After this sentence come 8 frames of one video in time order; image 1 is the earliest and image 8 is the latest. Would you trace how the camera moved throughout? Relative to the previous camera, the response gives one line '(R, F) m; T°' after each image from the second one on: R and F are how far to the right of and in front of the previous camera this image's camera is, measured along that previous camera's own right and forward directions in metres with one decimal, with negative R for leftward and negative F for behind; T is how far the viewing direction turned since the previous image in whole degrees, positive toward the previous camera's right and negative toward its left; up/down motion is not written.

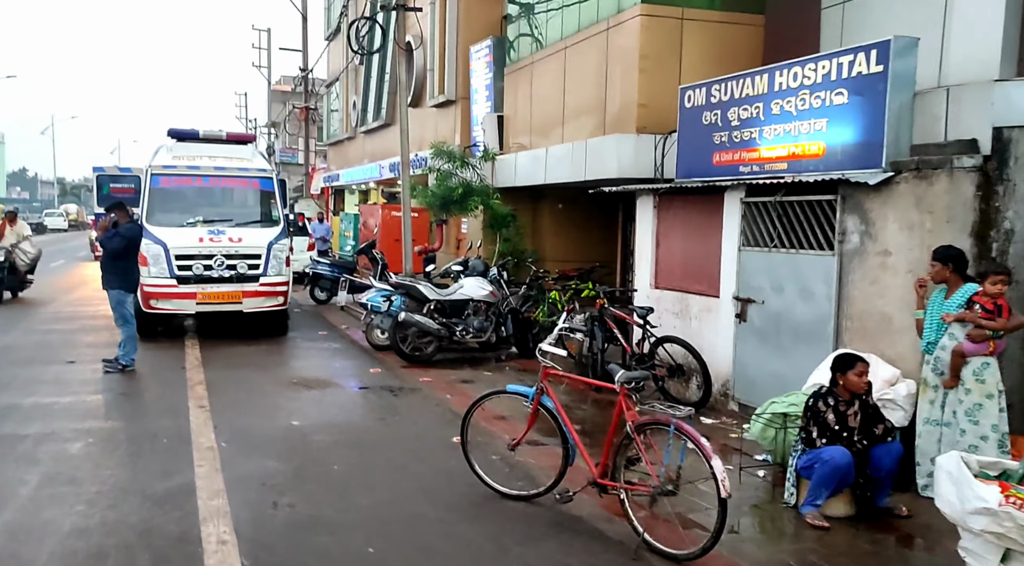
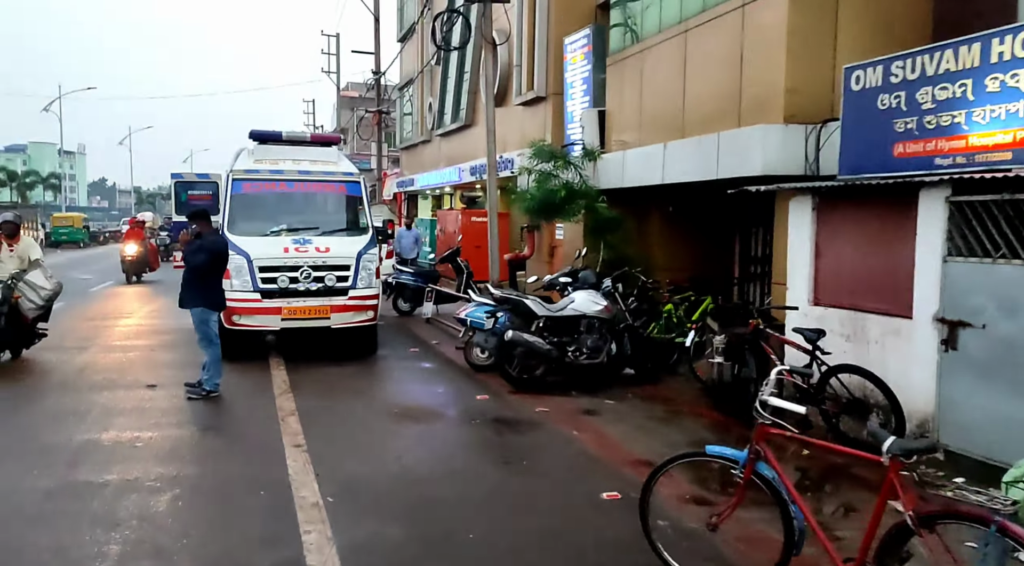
(-0.7, +1.1) m; -4°
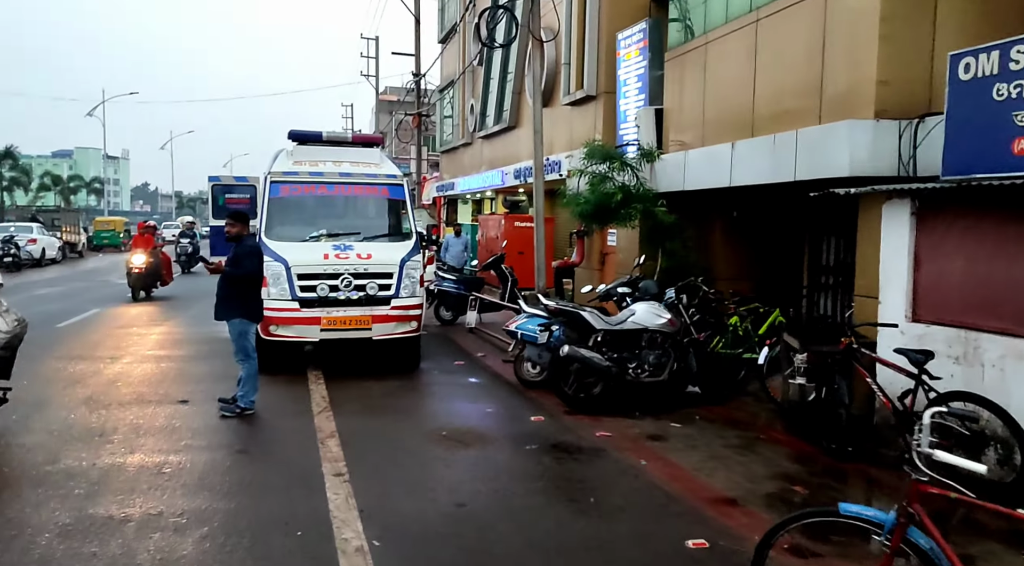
(-0.2, +0.6) m; -3°
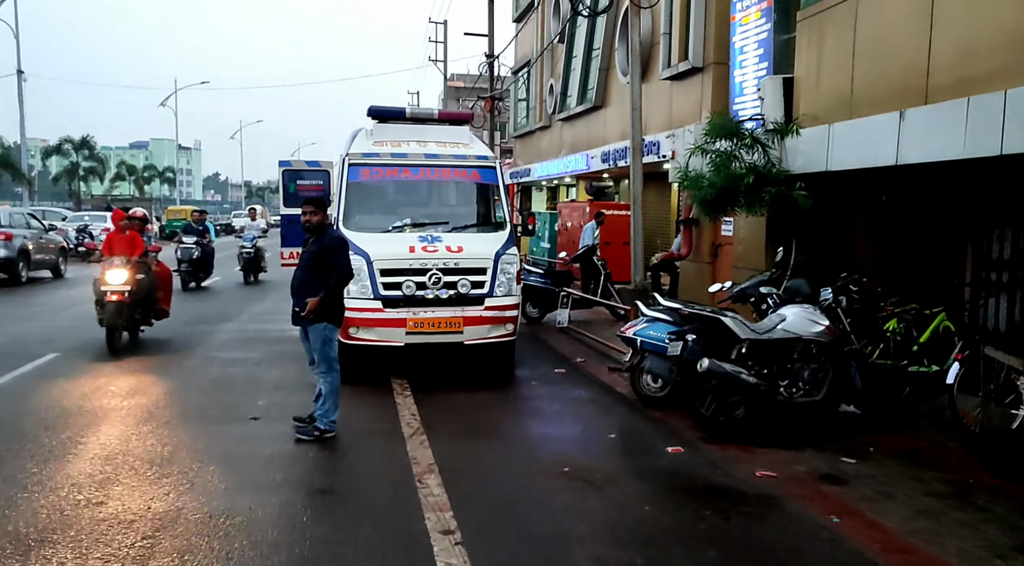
(-0.5, +1.2) m; -4°
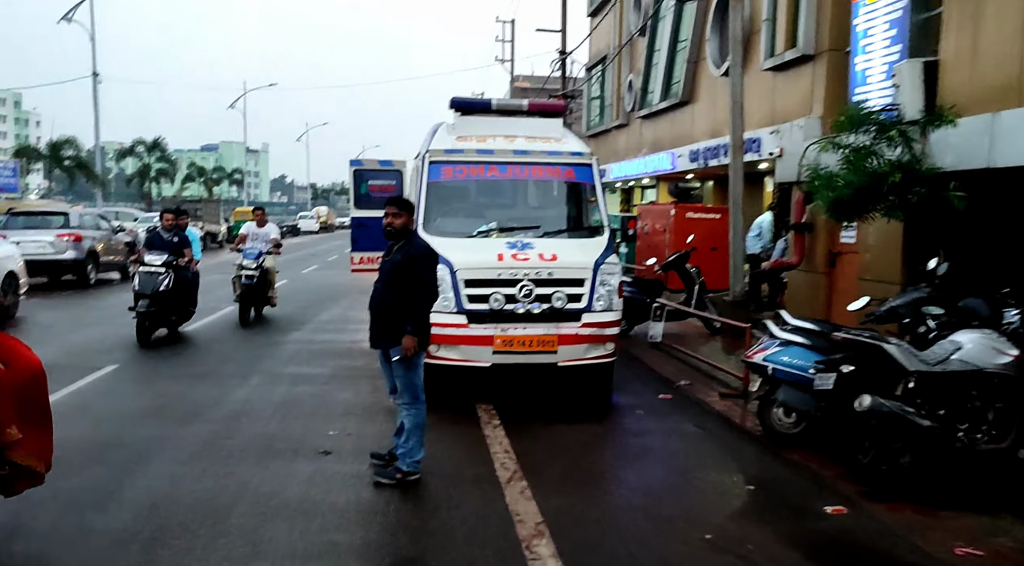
(-0.4, +1.0) m; -4°
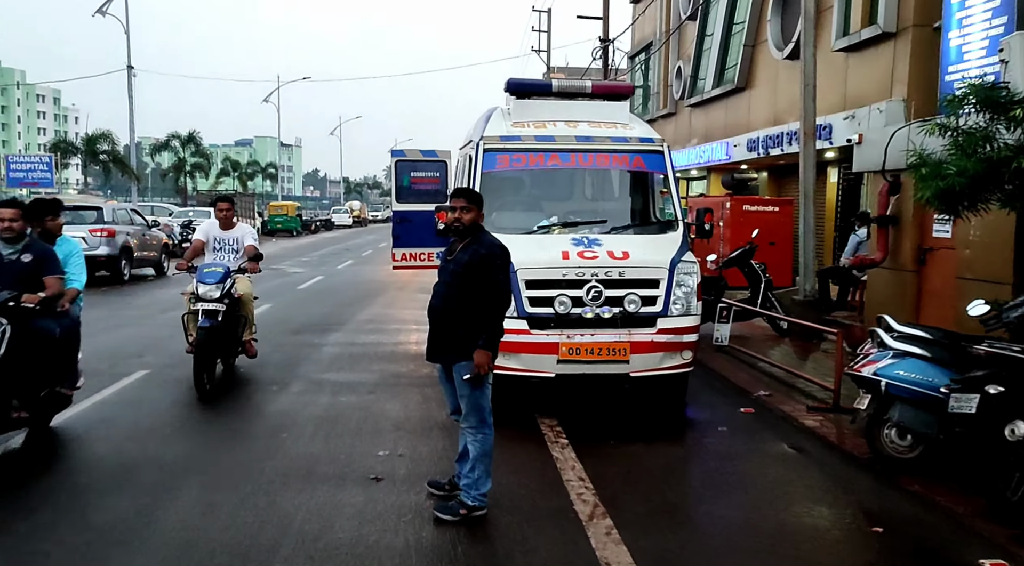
(-0.3, +0.7) m; -2°
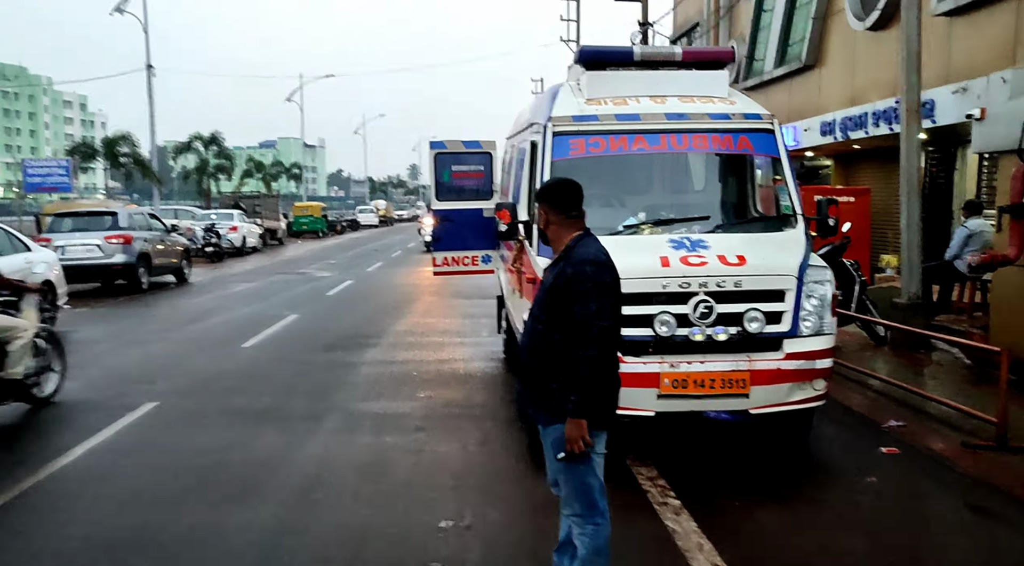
(-0.4, +1.3) m; -2°
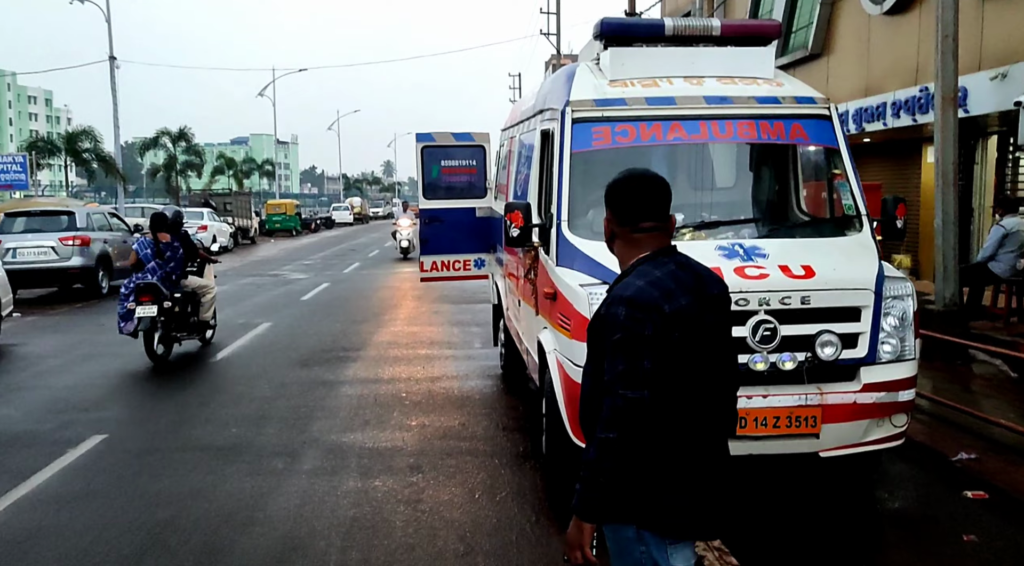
(-0.2, +0.9) m; +2°
